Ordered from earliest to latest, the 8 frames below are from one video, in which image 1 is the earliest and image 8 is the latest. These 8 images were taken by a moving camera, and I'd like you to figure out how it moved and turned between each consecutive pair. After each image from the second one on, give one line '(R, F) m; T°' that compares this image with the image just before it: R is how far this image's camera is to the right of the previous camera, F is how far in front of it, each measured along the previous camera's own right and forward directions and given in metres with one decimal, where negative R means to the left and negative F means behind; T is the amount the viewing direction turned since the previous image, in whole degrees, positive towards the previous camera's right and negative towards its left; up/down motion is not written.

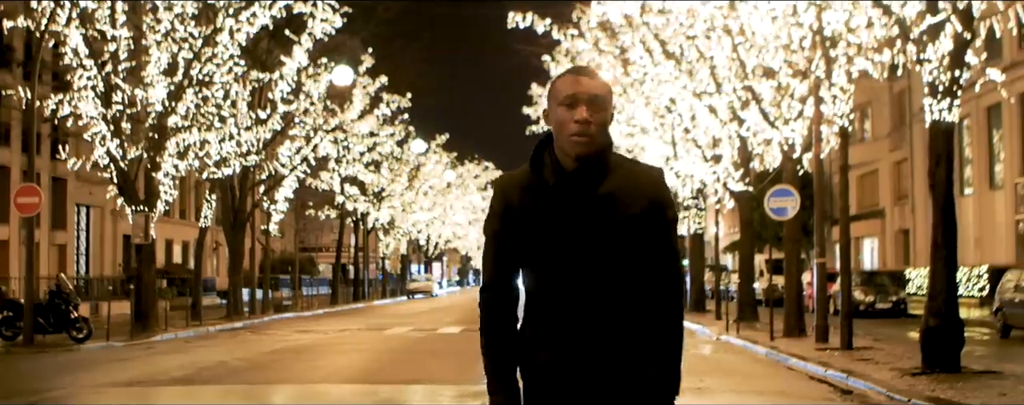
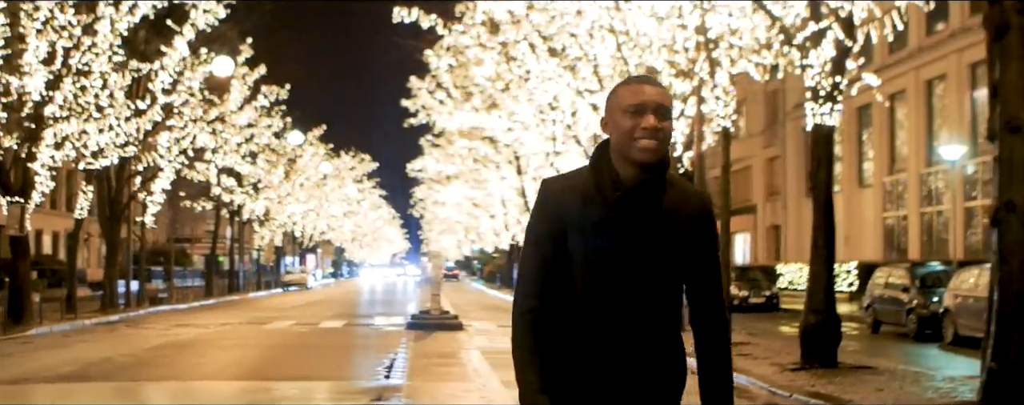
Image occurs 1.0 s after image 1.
(-0.2, -0.2) m; +5°
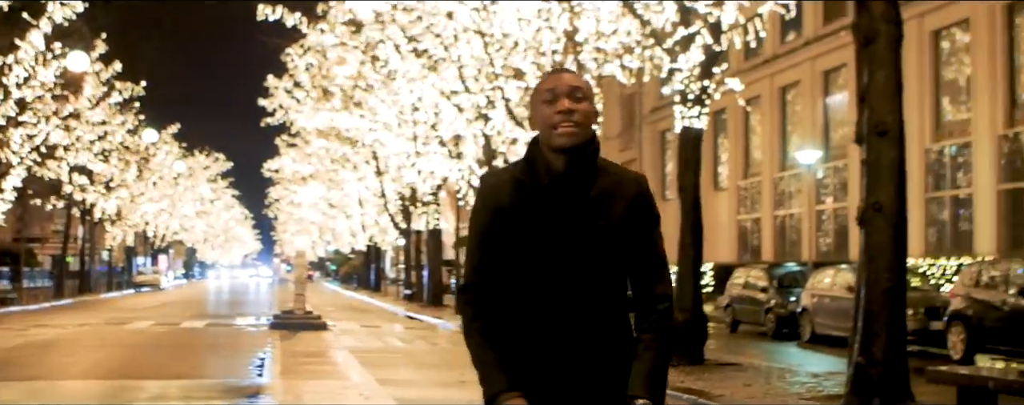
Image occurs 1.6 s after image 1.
(-0.2, -0.1) m; +6°
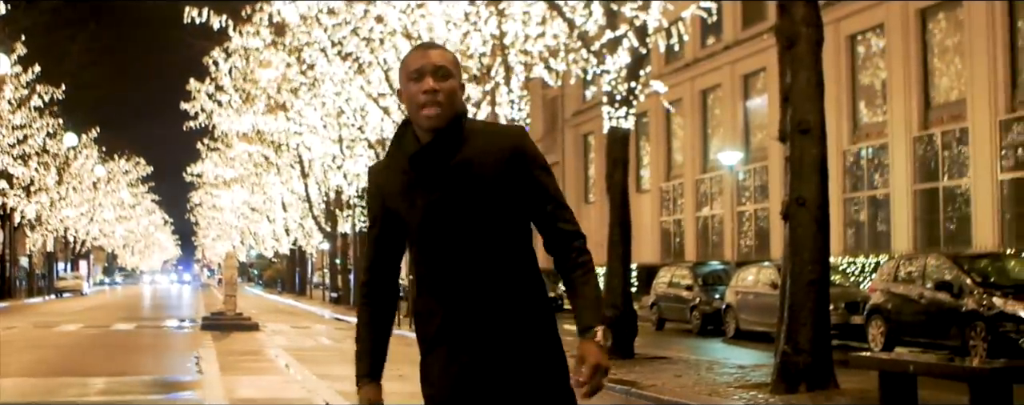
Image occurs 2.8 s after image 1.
(-0.1, -0.3) m; +3°
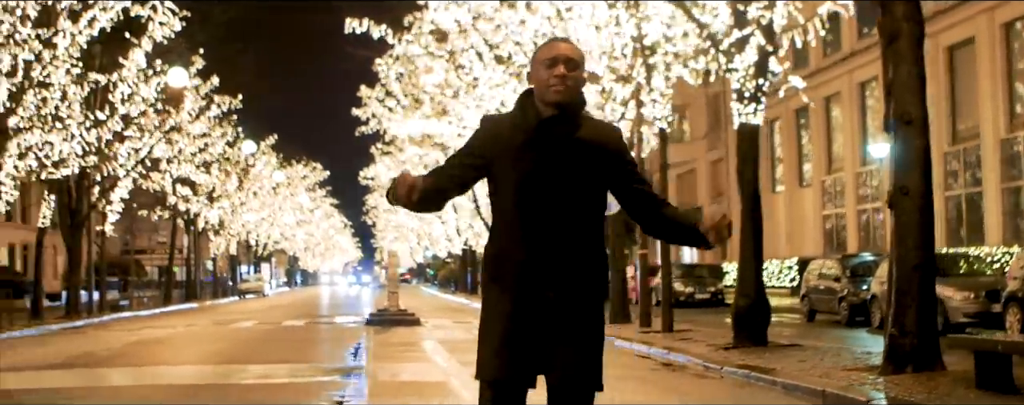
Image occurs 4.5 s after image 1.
(+0.5, -0.8) m; -7°
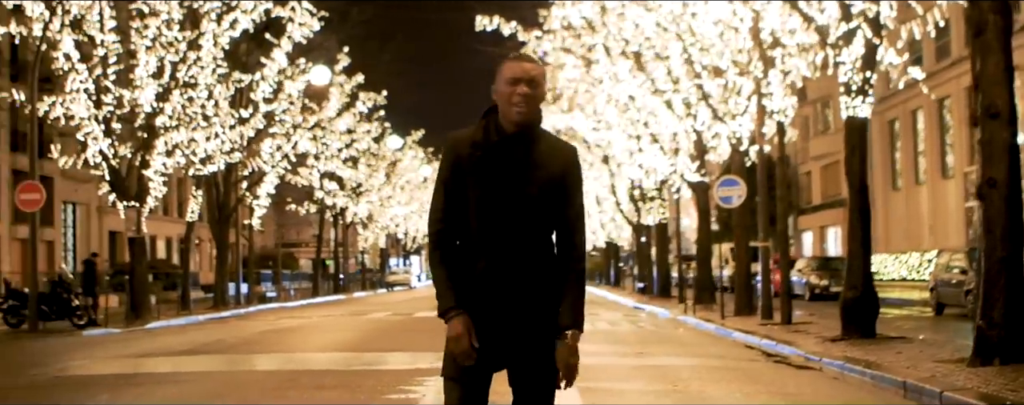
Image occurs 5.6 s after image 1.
(+0.5, -0.4) m; -6°
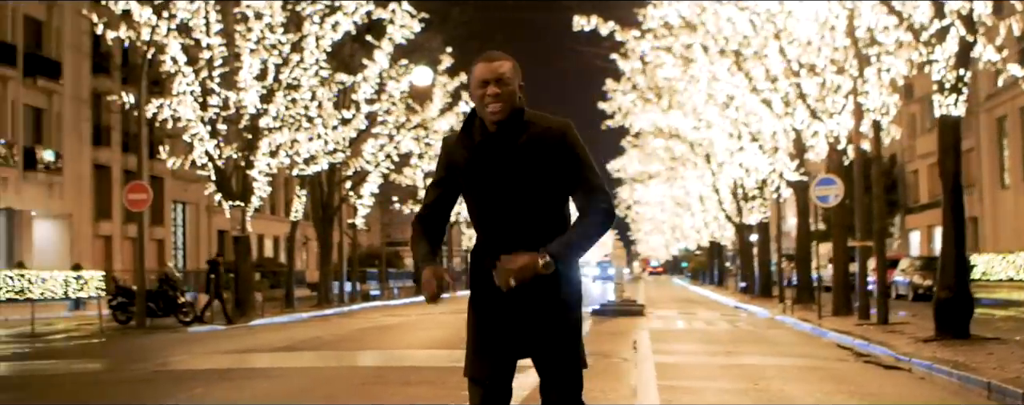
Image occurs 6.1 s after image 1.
(+0.2, -0.2) m; -4°
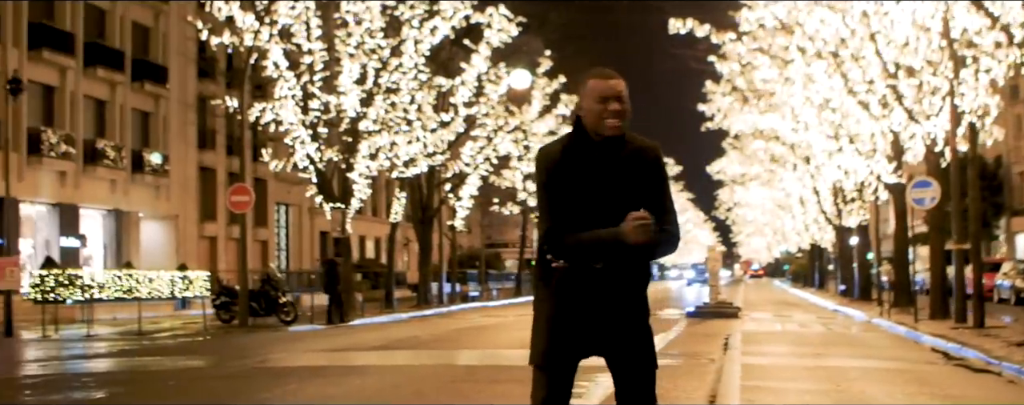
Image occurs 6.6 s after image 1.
(+0.1, -0.2) m; -4°
